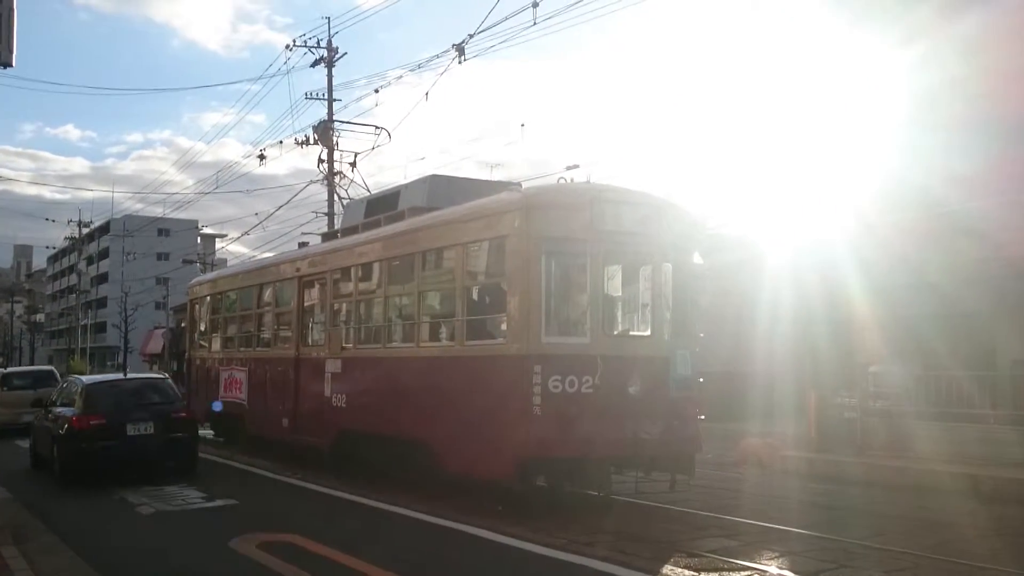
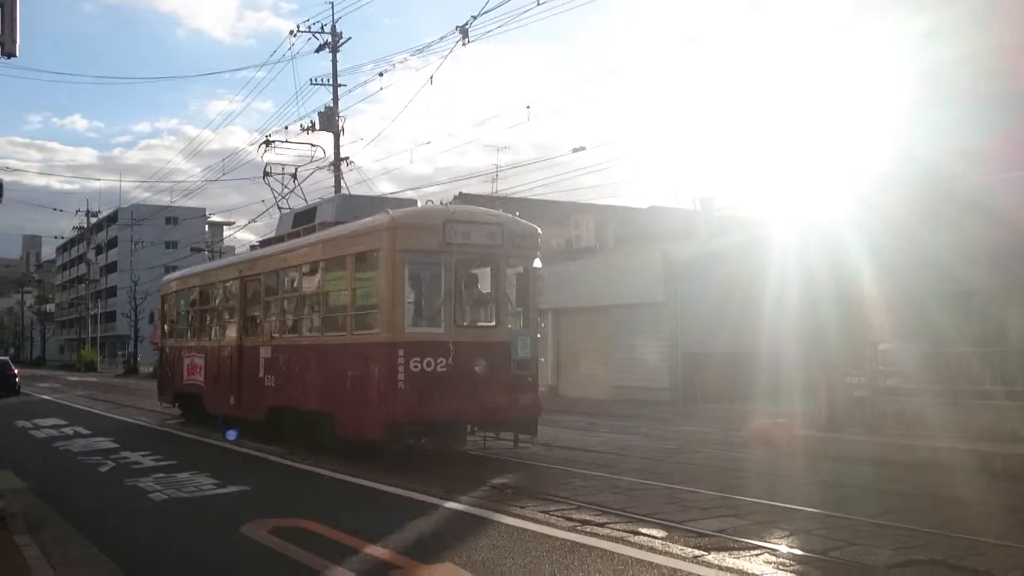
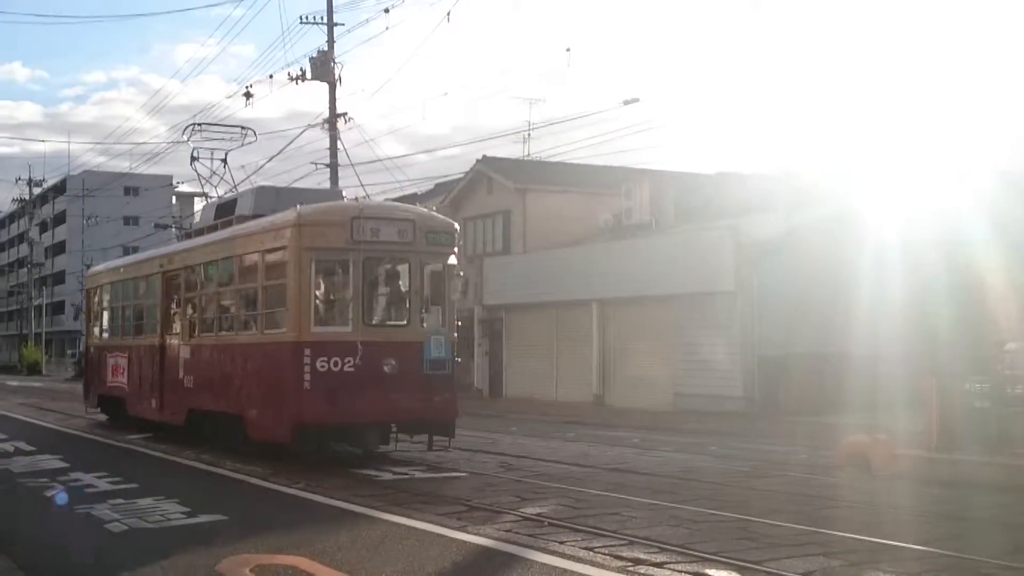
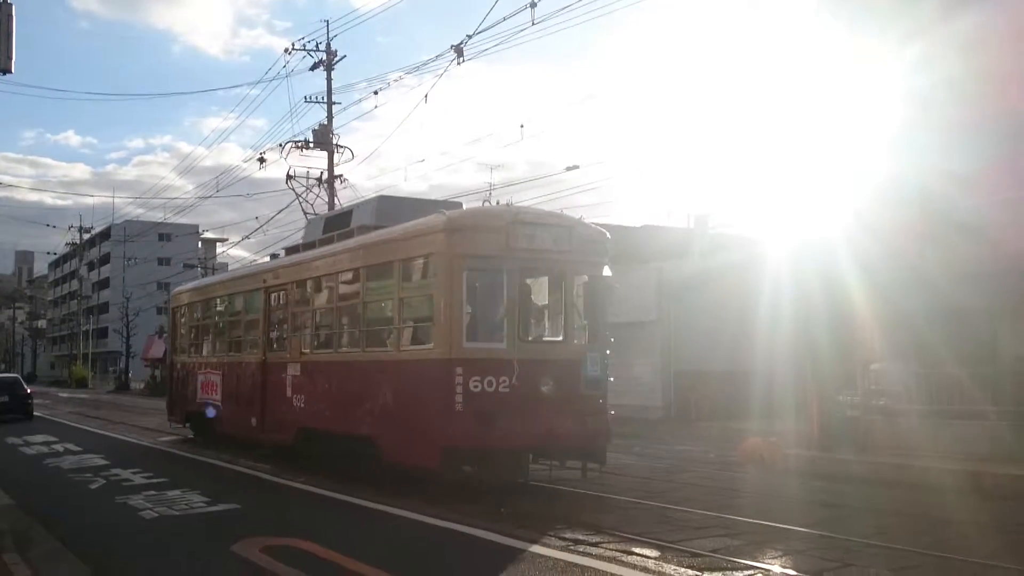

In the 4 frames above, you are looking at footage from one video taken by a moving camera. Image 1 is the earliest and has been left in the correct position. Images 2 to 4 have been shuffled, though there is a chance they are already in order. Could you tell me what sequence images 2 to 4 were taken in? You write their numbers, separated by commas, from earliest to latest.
4, 2, 3
